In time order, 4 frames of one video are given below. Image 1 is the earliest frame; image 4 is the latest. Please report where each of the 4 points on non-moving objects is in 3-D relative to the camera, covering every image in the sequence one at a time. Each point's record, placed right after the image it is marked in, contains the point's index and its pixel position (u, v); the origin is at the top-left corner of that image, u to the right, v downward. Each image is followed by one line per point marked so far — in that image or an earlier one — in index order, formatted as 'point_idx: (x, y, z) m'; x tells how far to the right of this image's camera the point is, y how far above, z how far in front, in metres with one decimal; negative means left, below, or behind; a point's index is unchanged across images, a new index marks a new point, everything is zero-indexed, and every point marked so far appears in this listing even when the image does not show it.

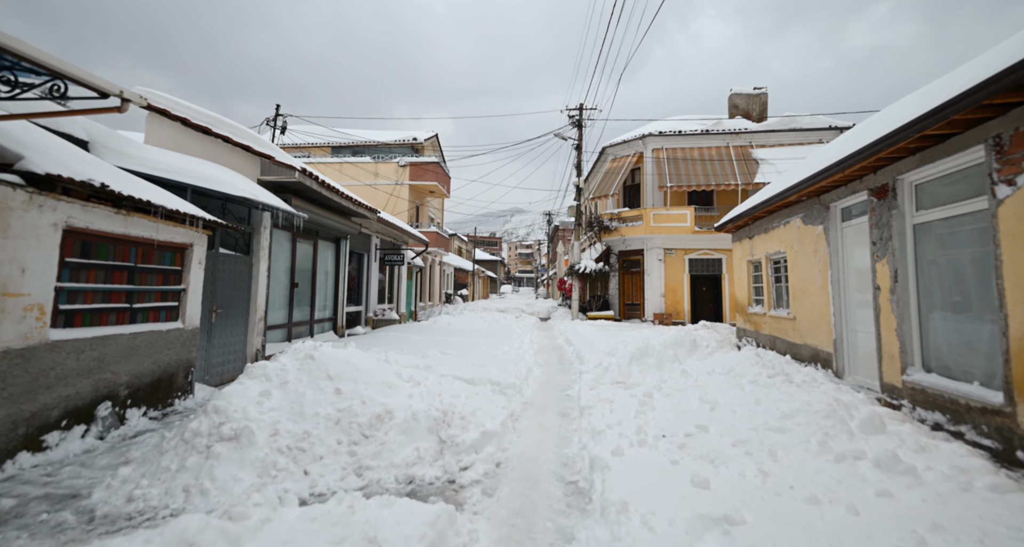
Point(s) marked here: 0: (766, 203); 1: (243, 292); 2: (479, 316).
0: (+4.7, +1.4, +7.9) m
1: (-4.4, -0.3, +7.0) m
2: (-1.3, -1.7, +17.2) m
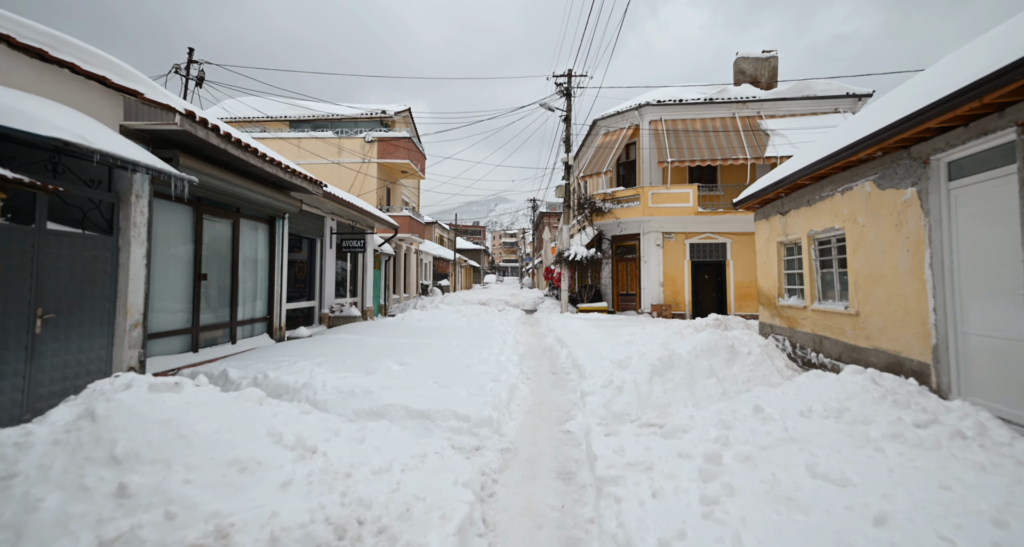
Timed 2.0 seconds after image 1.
0: (+4.4, +1.6, +6.1) m
1: (-4.7, -0.2, +4.9) m
2: (-2.0, -1.3, +15.2) m
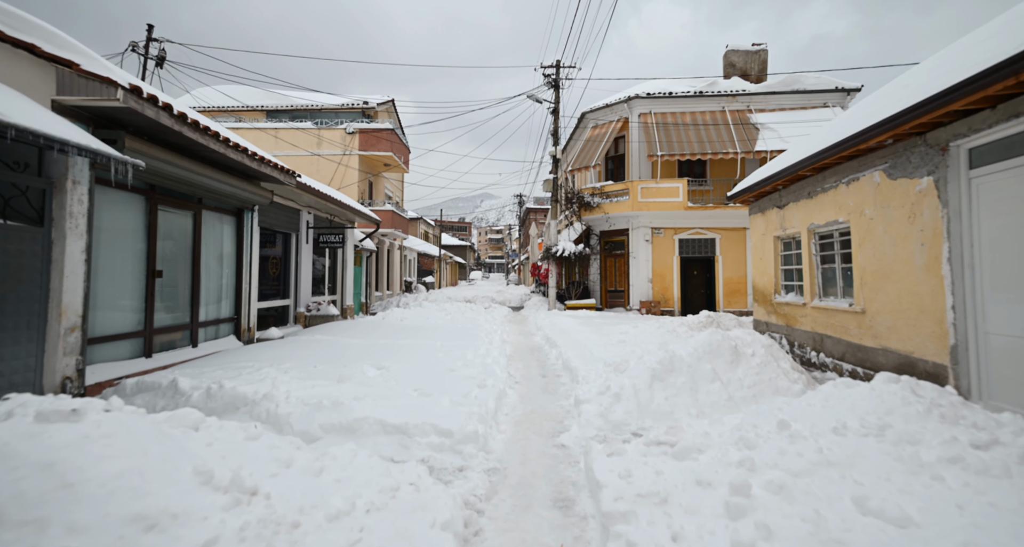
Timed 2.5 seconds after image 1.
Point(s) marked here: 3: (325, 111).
0: (+4.2, +1.7, +5.7) m
1: (-4.8, -0.1, +4.3) m
2: (-2.5, -1.2, +14.7) m
3: (-8.5, +7.4, +19.3) m
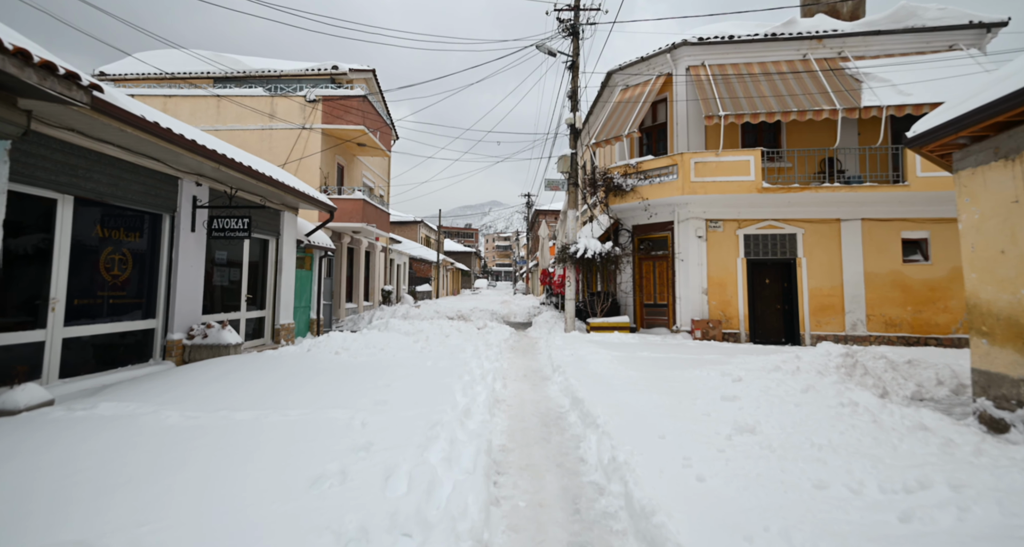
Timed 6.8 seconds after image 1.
0: (+4.2, +1.6, +1.6) m
1: (-5.0, -0.1, +0.3) m
2: (-2.4, -1.4, +10.6) m
3: (-8.3, +7.1, +15.5) m
